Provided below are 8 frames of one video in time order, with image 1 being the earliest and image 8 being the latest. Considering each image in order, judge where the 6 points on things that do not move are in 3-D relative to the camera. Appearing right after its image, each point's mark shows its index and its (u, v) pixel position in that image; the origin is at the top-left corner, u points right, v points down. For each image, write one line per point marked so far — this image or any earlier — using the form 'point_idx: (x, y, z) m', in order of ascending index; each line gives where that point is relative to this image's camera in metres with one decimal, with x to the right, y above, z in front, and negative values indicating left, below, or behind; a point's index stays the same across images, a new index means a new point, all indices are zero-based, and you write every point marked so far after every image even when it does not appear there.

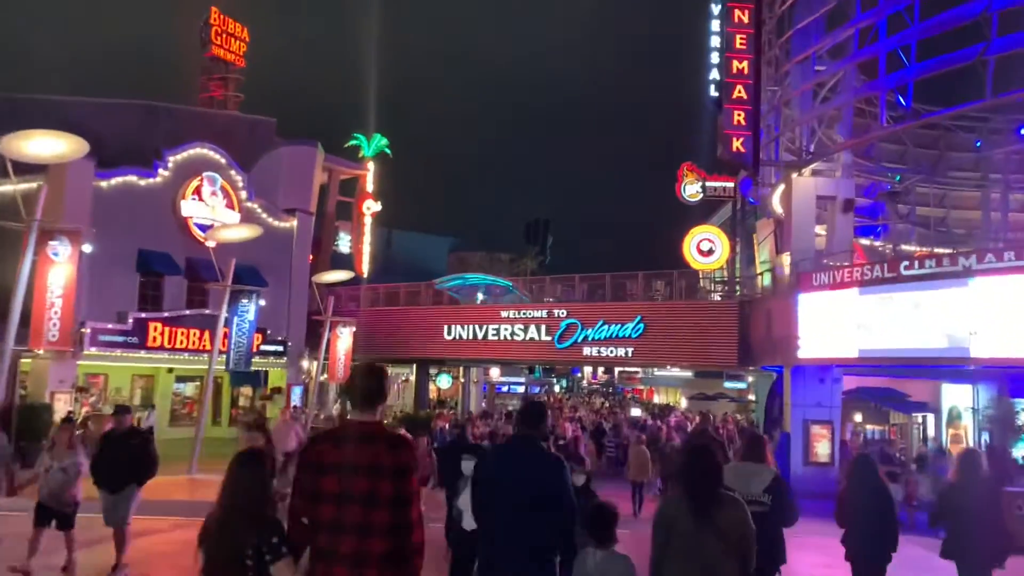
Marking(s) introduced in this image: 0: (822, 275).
0: (+7.0, +0.3, +19.6) m
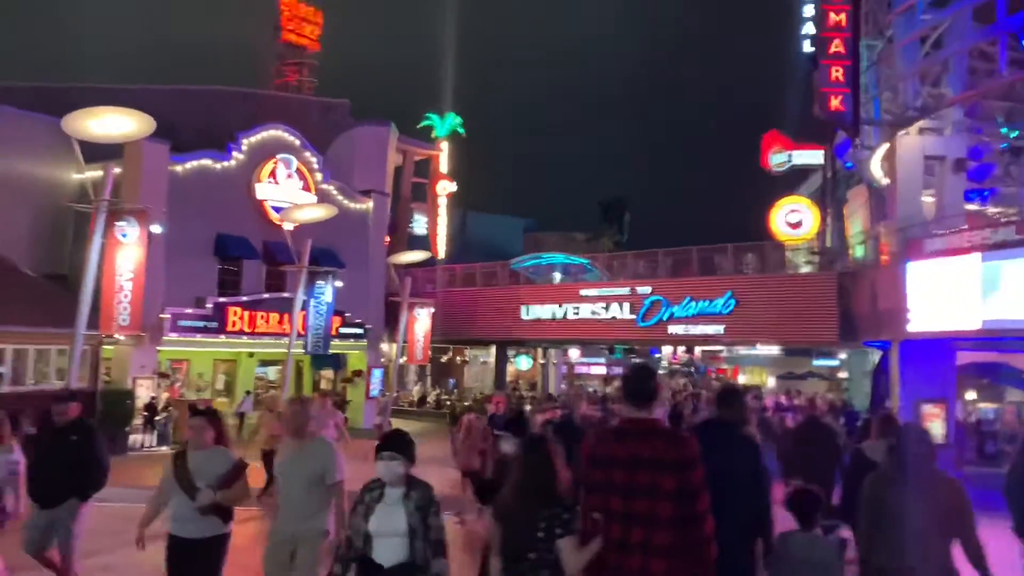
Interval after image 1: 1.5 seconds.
0: (+8.7, +1.0, +17.9) m
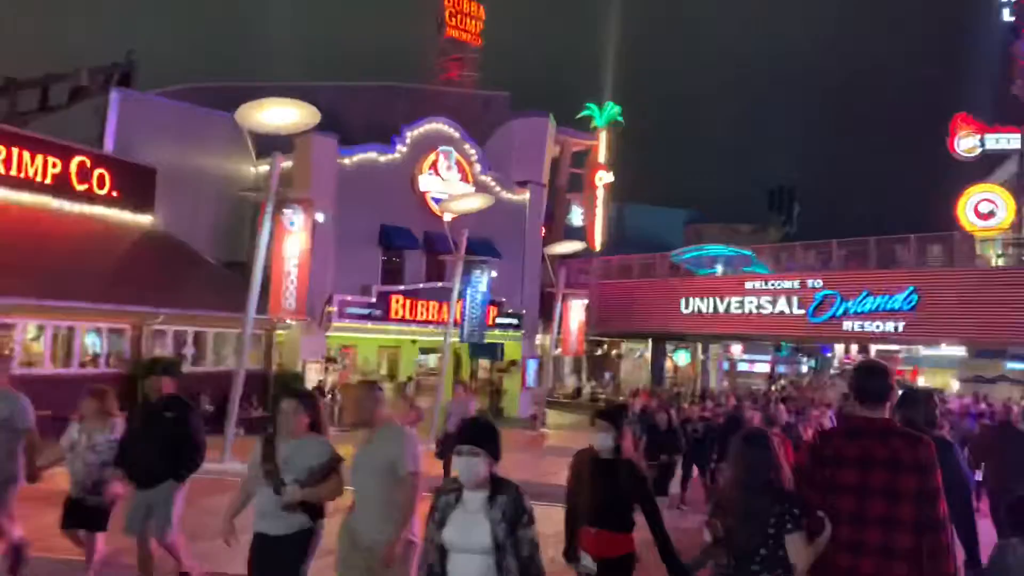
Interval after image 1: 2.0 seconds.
0: (+11.7, +1.0, +15.7) m
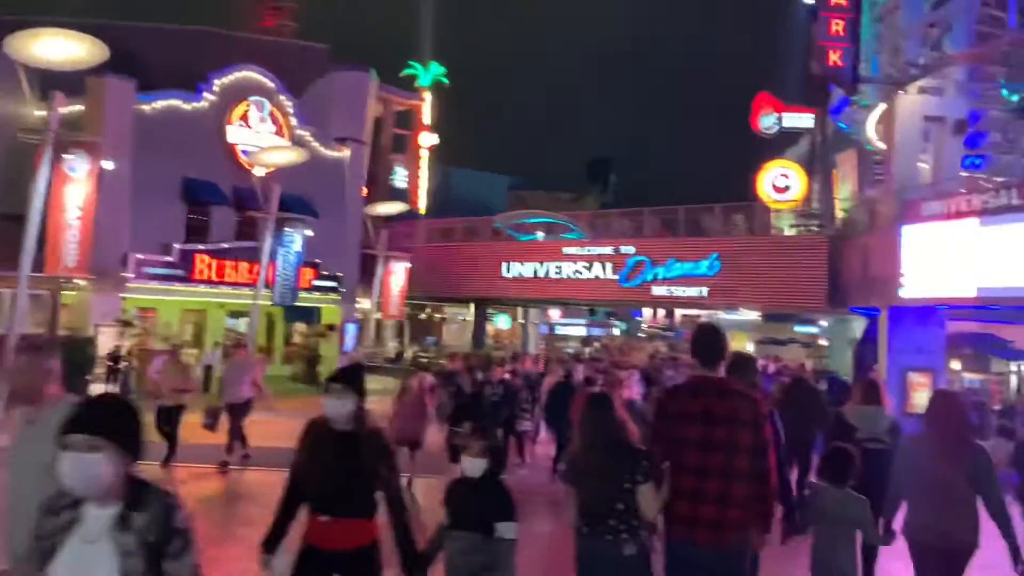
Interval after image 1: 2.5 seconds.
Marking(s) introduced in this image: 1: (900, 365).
0: (+8.3, +1.7, +17.2) m
1: (+8.5, -1.7, +19.1) m
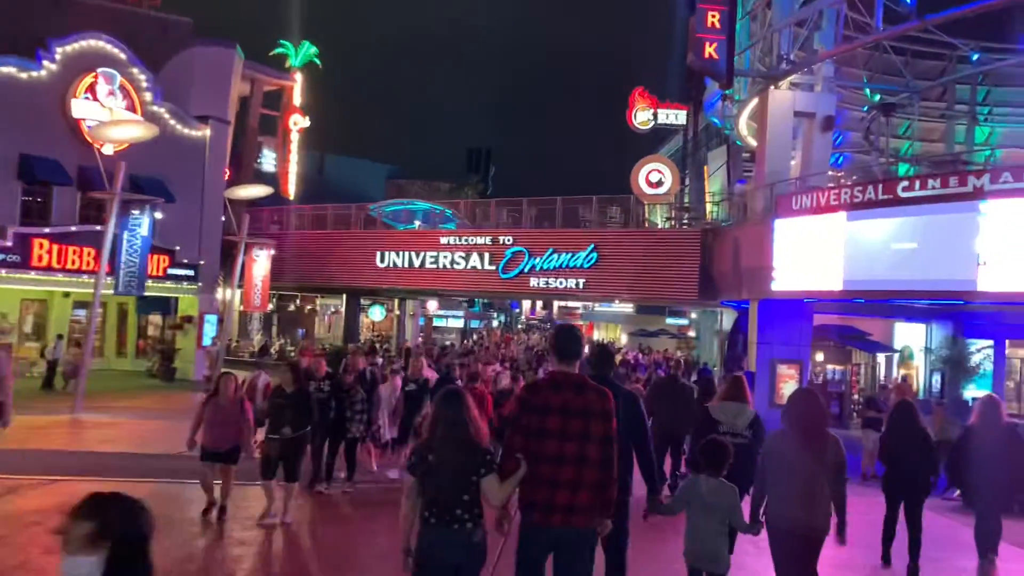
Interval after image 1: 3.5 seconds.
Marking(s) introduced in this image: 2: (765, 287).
0: (+5.8, +1.8, +17.4) m
1: (+5.7, -1.5, +19.4) m
2: (+5.4, 0.0, +18.4) m
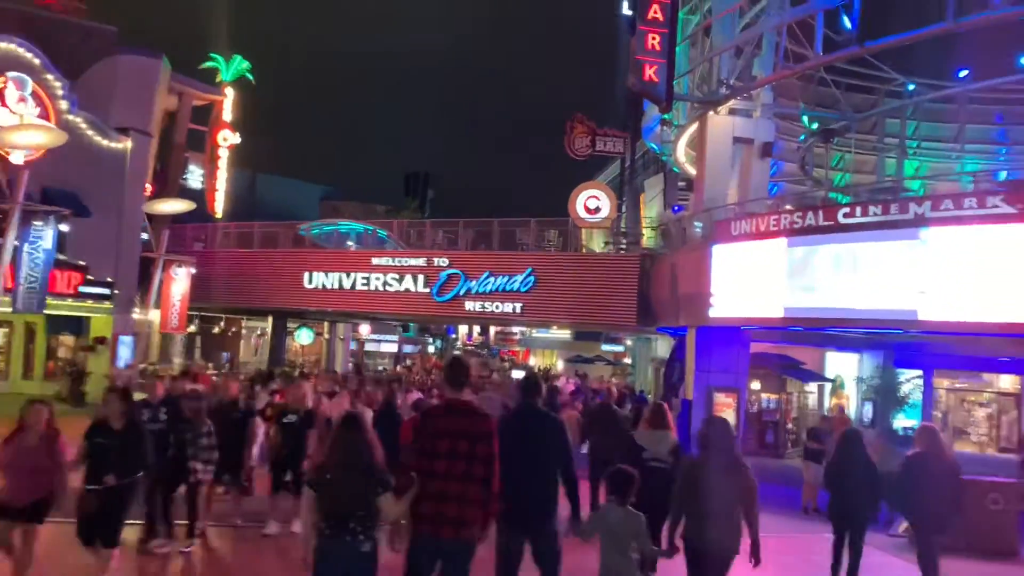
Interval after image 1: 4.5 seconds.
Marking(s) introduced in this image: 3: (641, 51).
0: (+4.5, +1.3, +17.0) m
1: (+4.3, -2.1, +18.9) m
2: (+4.0, -0.5, +18.0) m
3: (+3.0, +5.5, +20.2) m
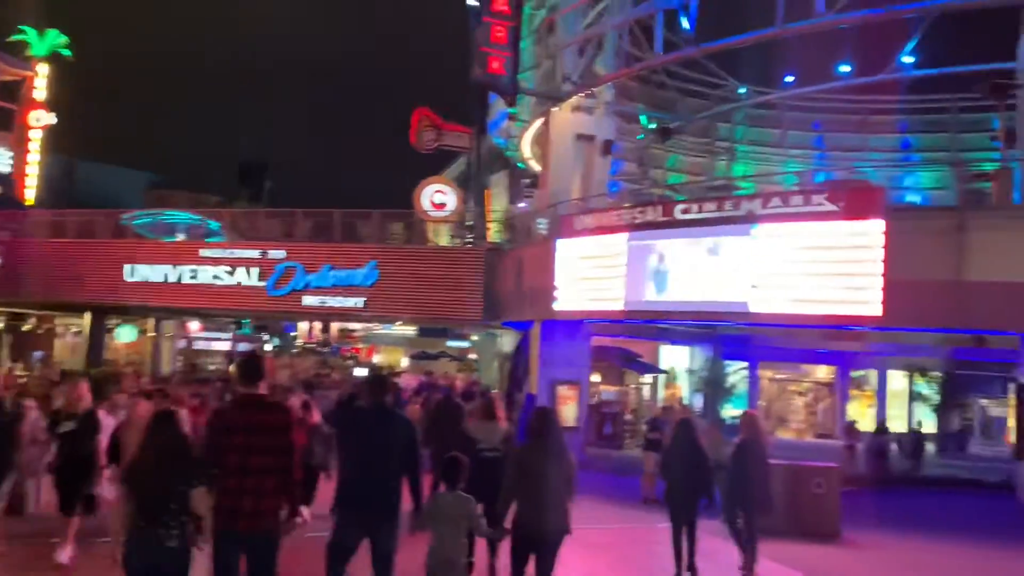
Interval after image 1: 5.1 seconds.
0: (+1.4, +1.4, +17.2) m
1: (+0.8, -2.0, +19.0) m
2: (+0.8, -0.4, +18.1) m
3: (-0.6, +5.7, +20.0) m
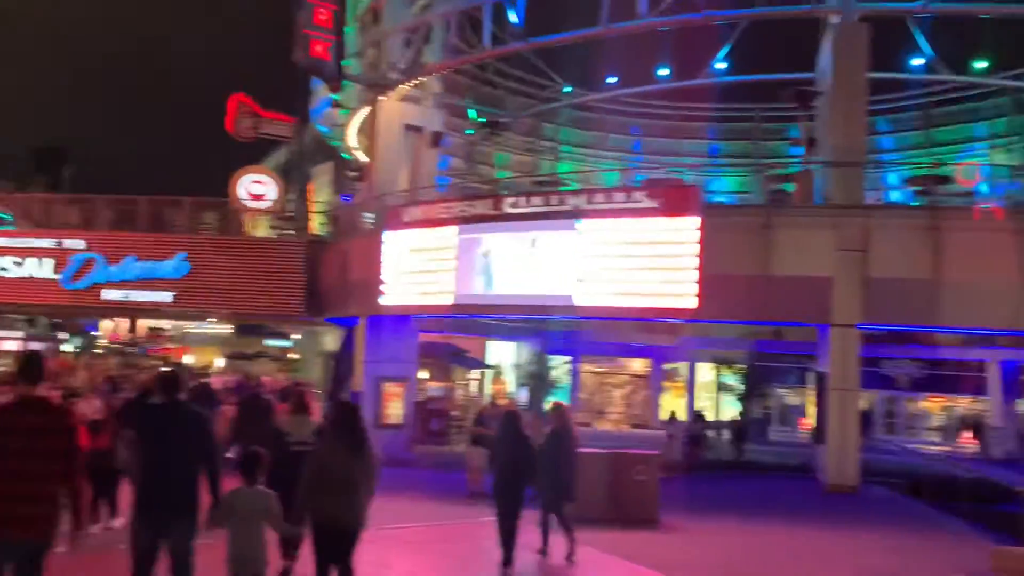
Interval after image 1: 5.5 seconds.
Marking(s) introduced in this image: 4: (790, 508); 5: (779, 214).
0: (-1.9, +1.5, +16.9) m
1: (-2.9, -1.9, +18.5) m
2: (-2.8, -0.3, +17.6) m
3: (-4.5, +5.8, +19.2) m
4: (+4.1, -3.2, +12.7) m
5: (+4.2, +1.2, +13.6) m
